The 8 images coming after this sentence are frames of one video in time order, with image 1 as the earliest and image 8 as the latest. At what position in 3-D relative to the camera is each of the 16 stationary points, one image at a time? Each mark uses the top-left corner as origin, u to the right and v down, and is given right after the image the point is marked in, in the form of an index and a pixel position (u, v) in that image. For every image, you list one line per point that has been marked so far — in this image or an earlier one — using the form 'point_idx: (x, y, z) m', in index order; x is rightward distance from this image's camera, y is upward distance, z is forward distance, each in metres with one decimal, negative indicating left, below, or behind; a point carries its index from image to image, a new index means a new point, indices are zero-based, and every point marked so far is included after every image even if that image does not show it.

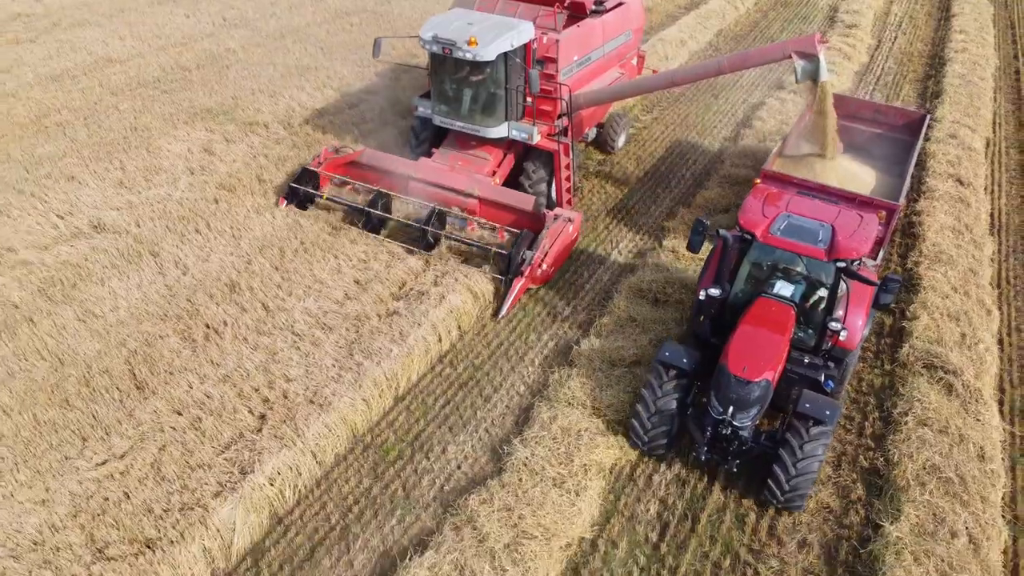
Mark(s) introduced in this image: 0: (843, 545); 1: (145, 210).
0: (+2.5, -1.9, +5.0) m
1: (-4.1, +0.9, +7.6) m
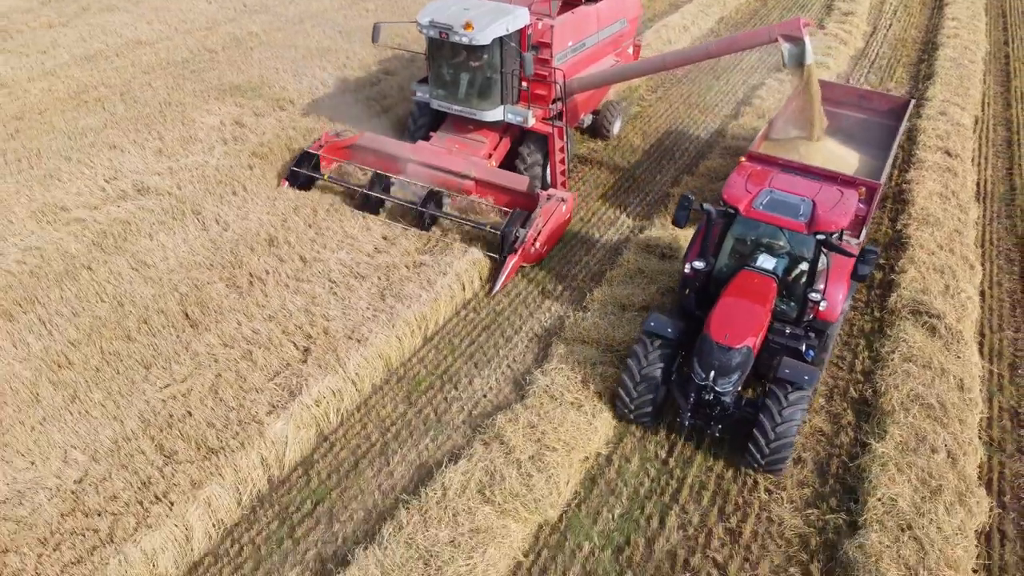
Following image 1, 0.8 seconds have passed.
0: (+2.6, -1.4, +5.5) m
1: (-3.9, +1.4, +8.1) m
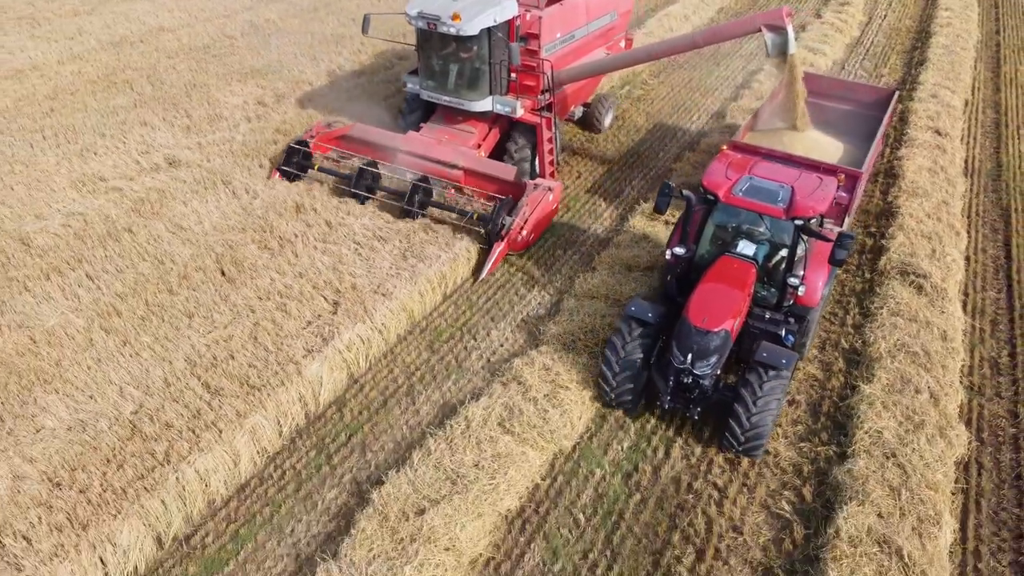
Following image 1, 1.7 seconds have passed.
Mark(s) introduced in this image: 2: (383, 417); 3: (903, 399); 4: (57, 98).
0: (+2.8, -1.0, +6.0) m
1: (-3.8, +1.8, +8.5) m
2: (-1.1, -1.1, +5.6) m
3: (+3.4, -1.0, +5.8) m
4: (-6.4, +2.7, +9.5) m
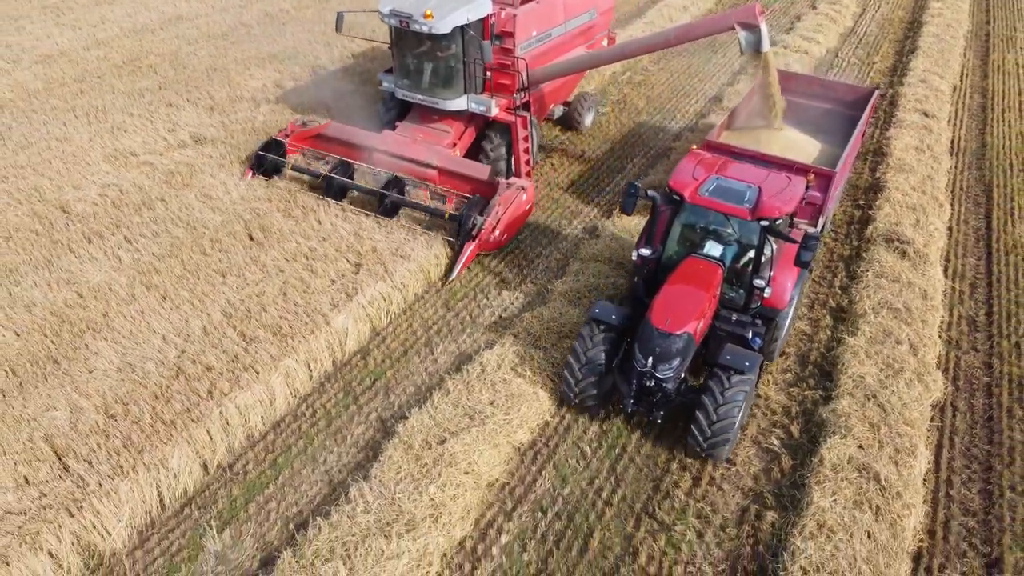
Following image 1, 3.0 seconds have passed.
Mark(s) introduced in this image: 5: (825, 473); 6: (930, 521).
0: (+2.9, -0.6, +6.4) m
1: (-3.7, +2.1, +9.0) m
2: (-1.0, -0.7, +6.1) m
3: (+3.5, -0.6, +6.3) m
4: (-6.3, +3.1, +10.0) m
5: (+2.4, -1.4, +5.1) m
6: (+3.2, -1.8, +5.1) m
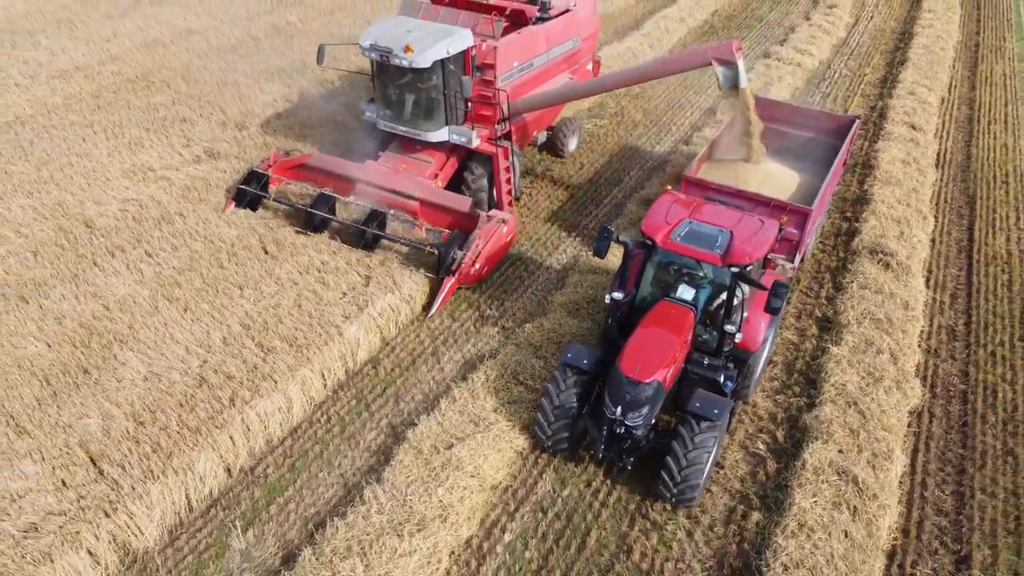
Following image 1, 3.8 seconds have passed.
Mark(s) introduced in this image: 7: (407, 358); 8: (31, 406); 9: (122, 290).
0: (+2.9, -0.7, +6.8) m
1: (-3.7, +2.0, +9.4) m
2: (-1.0, -0.8, +6.4) m
3: (+3.5, -0.7, +6.6) m
4: (-6.3, +2.9, +10.3) m
5: (+2.4, -1.5, +5.5) m
6: (+3.2, -1.9, +5.5) m
7: (-1.0, -0.7, +6.6) m
8: (-4.0, -1.0, +5.6) m
9: (-3.9, 0.0, +6.7) m
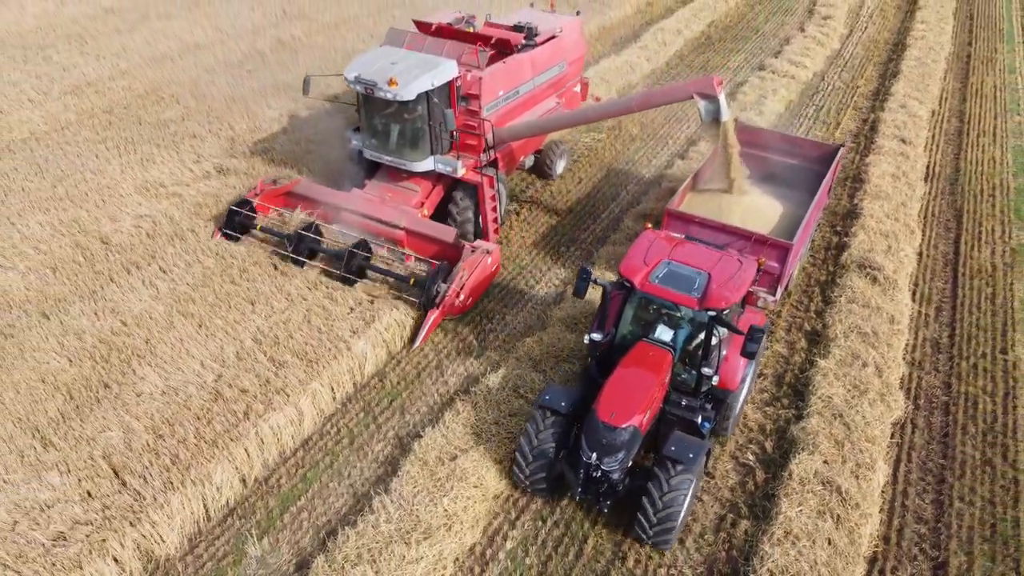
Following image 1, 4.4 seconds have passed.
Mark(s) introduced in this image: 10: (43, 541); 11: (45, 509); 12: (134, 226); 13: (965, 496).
0: (+2.9, -0.9, +7.1) m
1: (-3.7, +1.9, +9.7) m
2: (-0.9, -1.0, +6.7) m
3: (+3.5, -0.9, +6.9) m
4: (-6.3, +2.8, +10.6) m
5: (+2.4, -1.7, +5.8) m
6: (+3.2, -2.1, +5.8) m
7: (-1.0, -0.9, +6.9) m
8: (-4.0, -1.1, +5.8) m
9: (-3.9, -0.2, +7.0) m
10: (-3.5, -1.9, +5.0) m
11: (-3.6, -1.7, +5.2) m
12: (-4.6, +0.7, +8.2) m
13: (+4.0, -1.8, +6.0) m
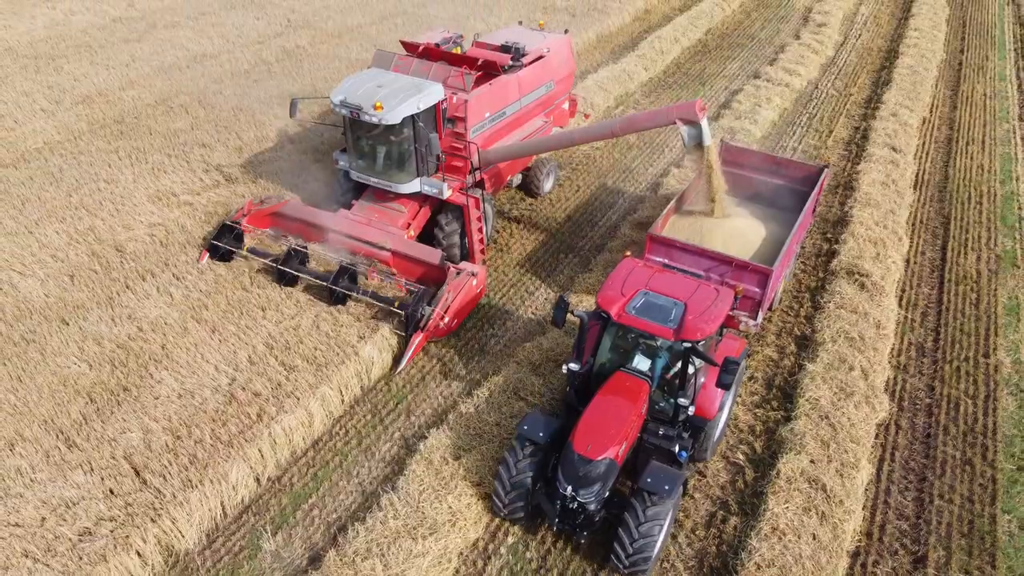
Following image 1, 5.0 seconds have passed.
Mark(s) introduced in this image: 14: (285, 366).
0: (+2.9, -1.0, +7.4) m
1: (-3.7, +1.8, +9.9) m
2: (-0.9, -1.1, +7.0) m
3: (+3.5, -0.9, +7.2) m
4: (-6.3, +2.7, +10.9) m
5: (+2.4, -1.8, +6.1) m
6: (+3.2, -2.1, +6.0) m
7: (-1.0, -0.9, +7.2) m
8: (-4.0, -1.2, +6.1) m
9: (-3.9, -0.3, +7.3) m
10: (-3.5, -1.9, +5.3) m
11: (-3.6, -1.8, +5.5) m
12: (-4.6, +0.7, +8.4) m
13: (+4.0, -1.9, +6.3) m
14: (-2.3, -0.8, +6.8) m
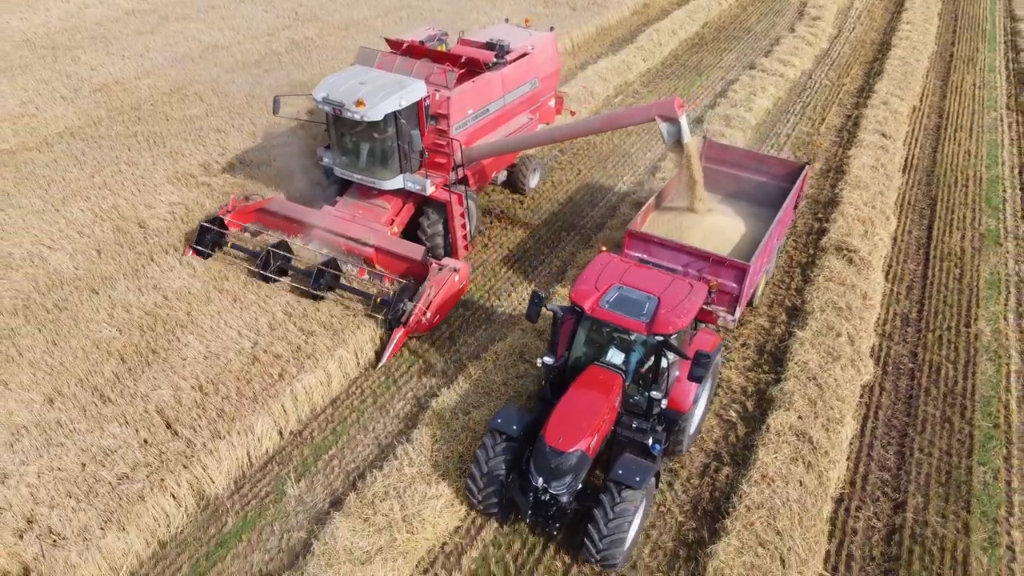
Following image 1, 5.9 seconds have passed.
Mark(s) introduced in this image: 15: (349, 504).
0: (+3.0, -0.6, +7.8) m
1: (-3.6, +2.1, +10.4) m
2: (-0.9, -0.7, +7.4) m
3: (+3.6, -0.6, +7.6) m
4: (-6.2, +3.0, +11.3) m
5: (+2.5, -1.4, +6.5) m
6: (+3.3, -1.8, +6.5) m
7: (-1.0, -0.6, +7.6) m
8: (-3.9, -0.9, +6.5) m
9: (-3.8, +0.1, +7.7) m
10: (-3.4, -1.6, +5.7) m
11: (-3.5, -1.5, +5.9) m
12: (-4.5, +1.0, +8.9) m
13: (+4.1, -1.6, +6.7) m
14: (-2.3, -0.5, +7.2) m
15: (-1.4, -1.8, +5.7) m
